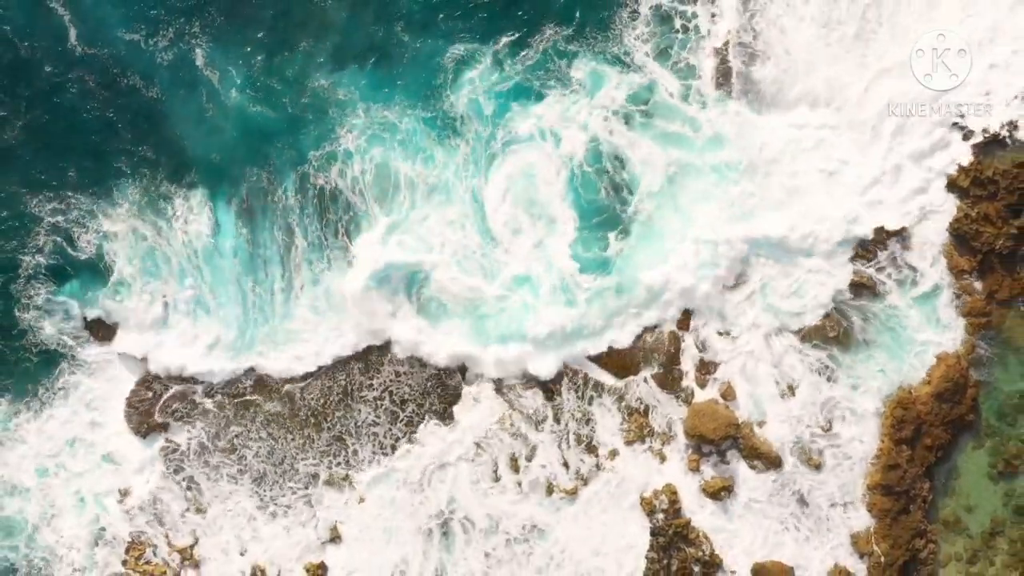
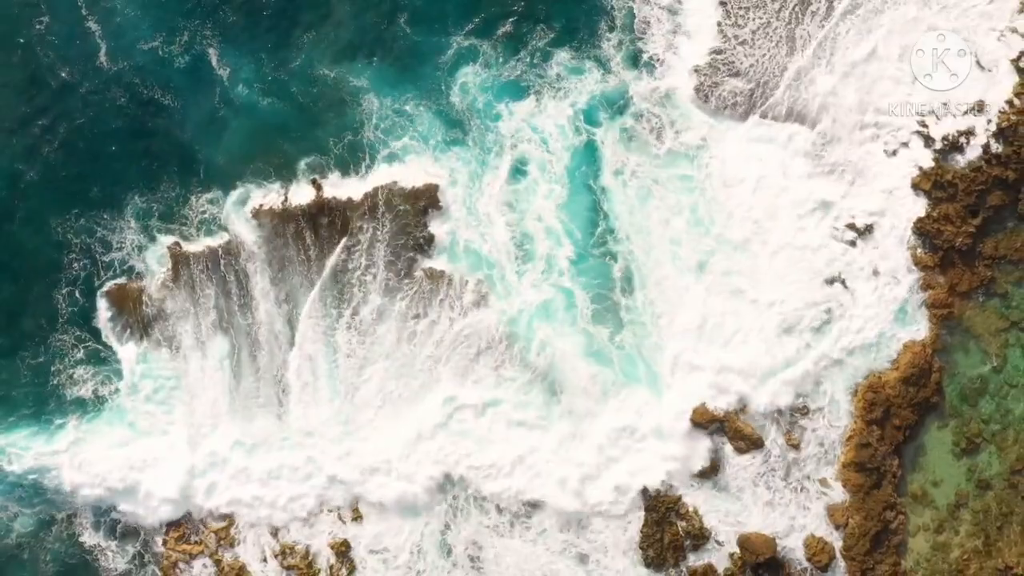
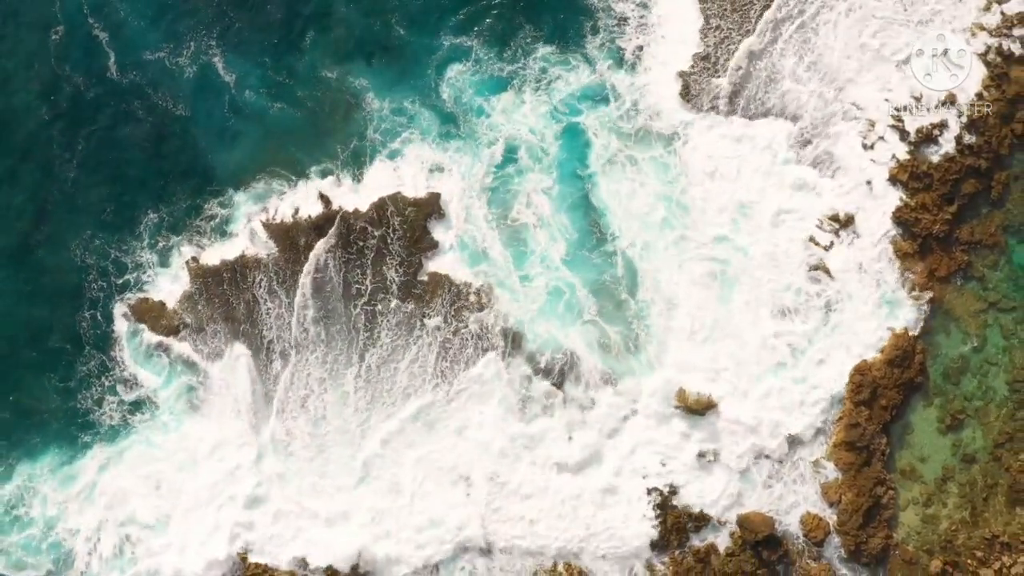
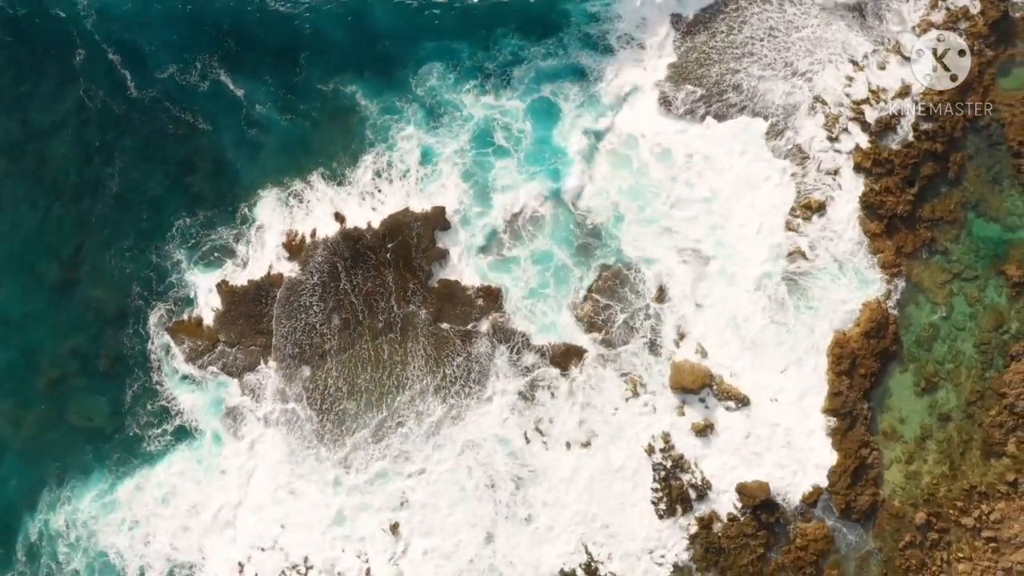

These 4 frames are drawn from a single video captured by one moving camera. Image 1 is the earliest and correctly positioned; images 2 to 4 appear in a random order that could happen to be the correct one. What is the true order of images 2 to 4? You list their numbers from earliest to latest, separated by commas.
2, 3, 4
